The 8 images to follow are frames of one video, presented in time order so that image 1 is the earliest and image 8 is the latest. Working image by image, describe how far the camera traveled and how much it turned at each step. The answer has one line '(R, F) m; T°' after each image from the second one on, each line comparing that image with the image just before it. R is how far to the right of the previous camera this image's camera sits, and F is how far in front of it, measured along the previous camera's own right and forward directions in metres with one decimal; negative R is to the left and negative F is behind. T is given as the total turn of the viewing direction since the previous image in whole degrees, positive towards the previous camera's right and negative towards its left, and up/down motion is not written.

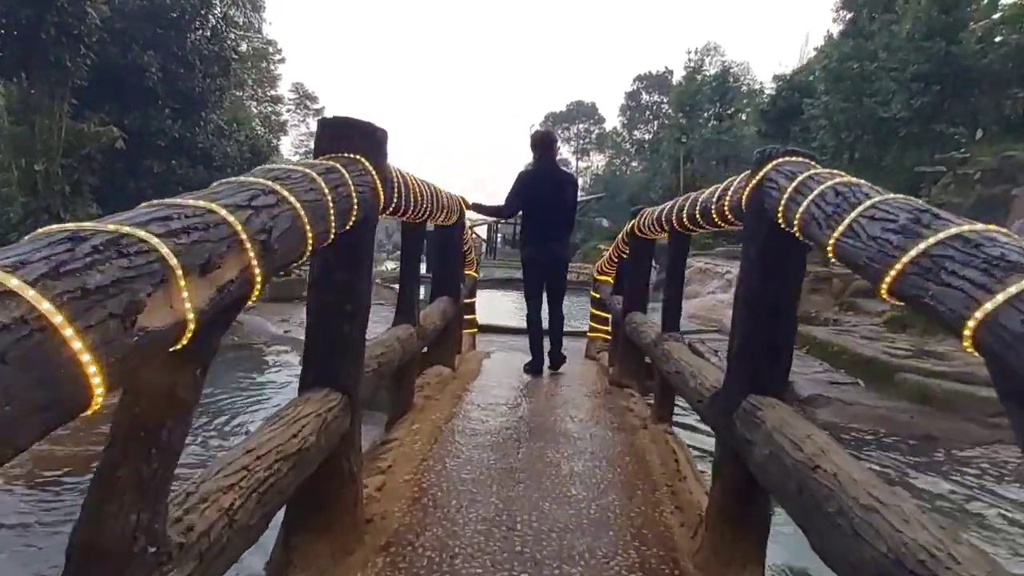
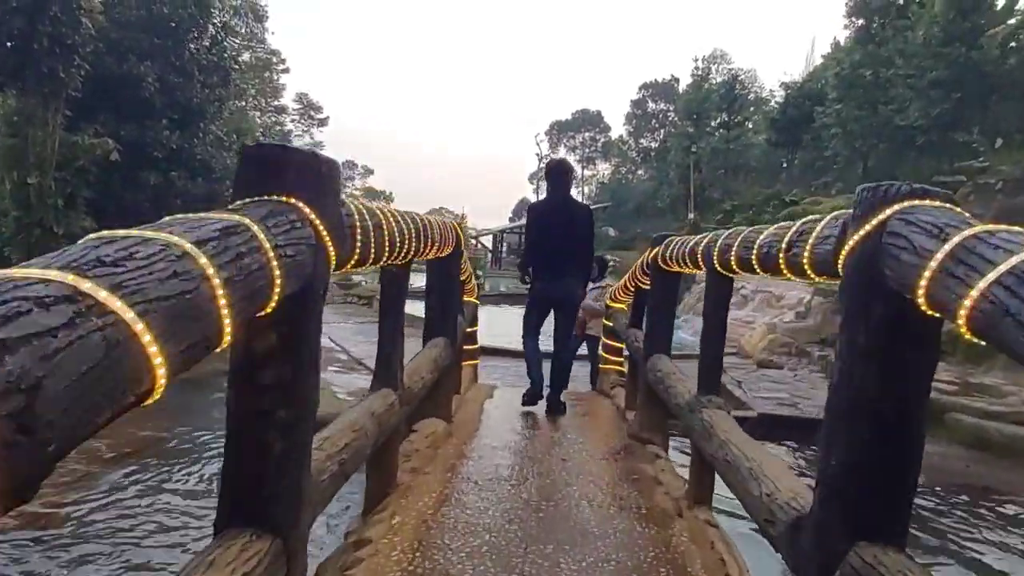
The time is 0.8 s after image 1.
(0.0, +0.6) m; 0°
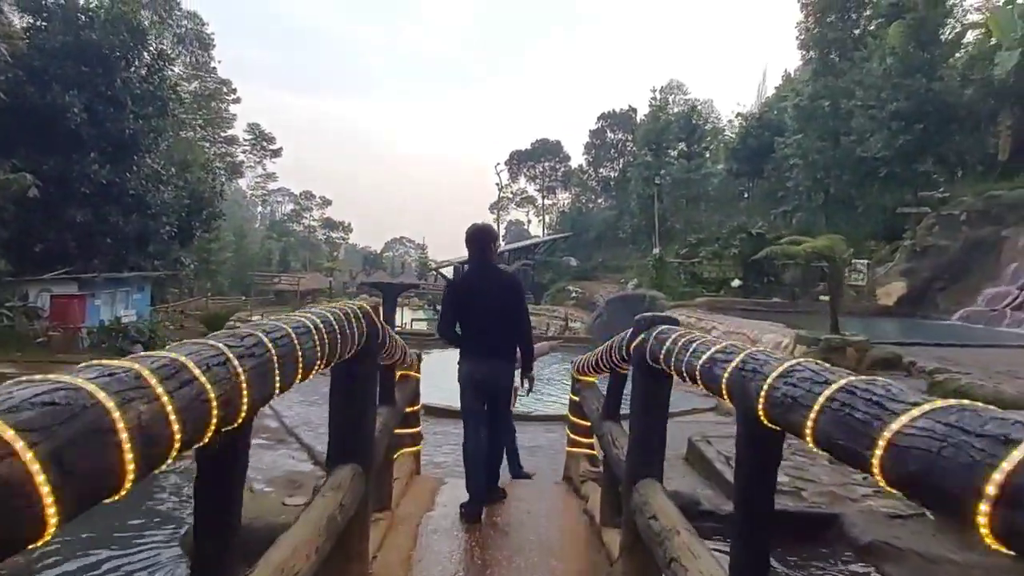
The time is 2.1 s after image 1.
(+0.1, +1.0) m; +3°
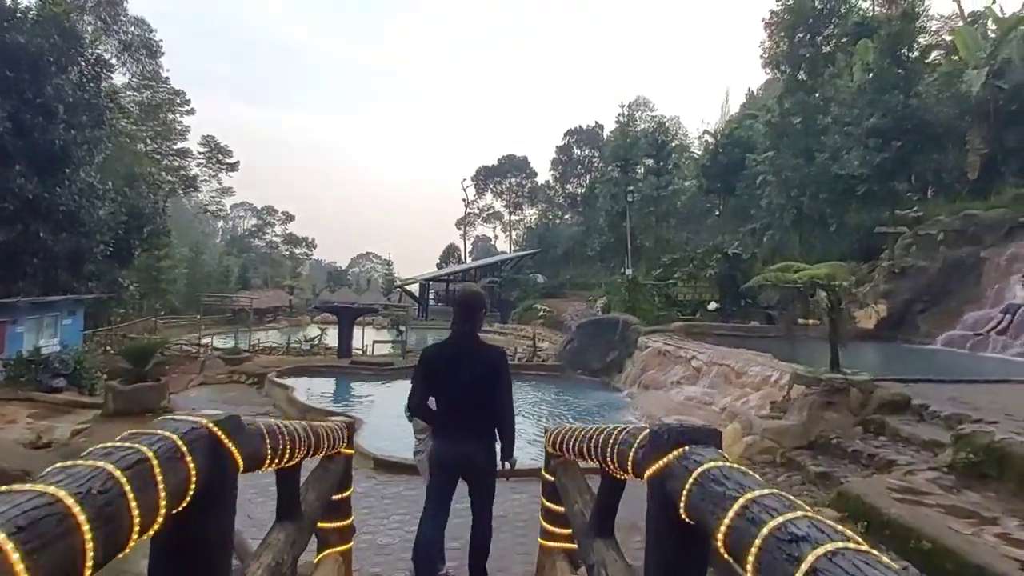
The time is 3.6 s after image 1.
(+0.1, +1.1) m; +3°
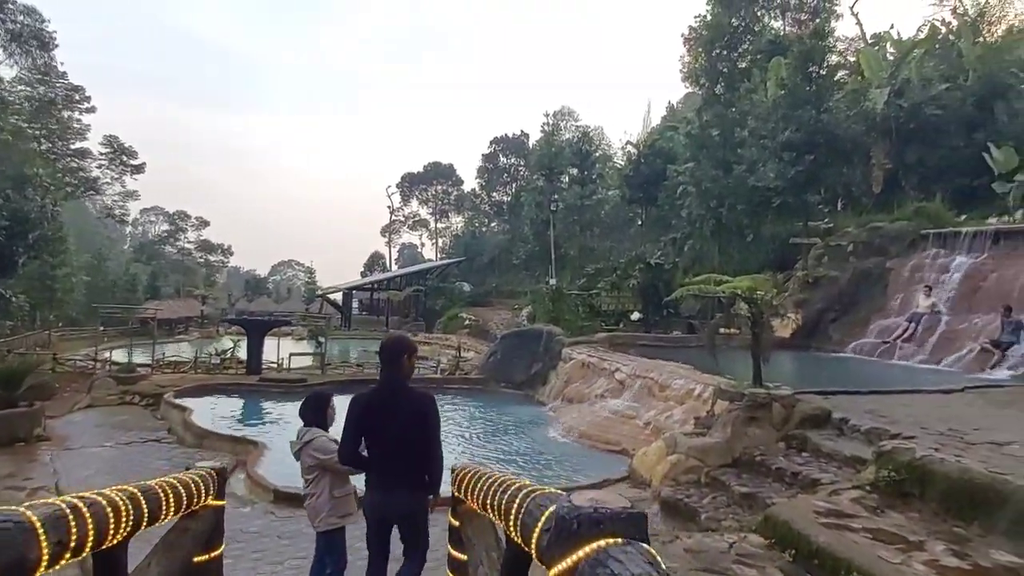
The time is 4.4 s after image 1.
(+0.1, +0.5) m; +6°
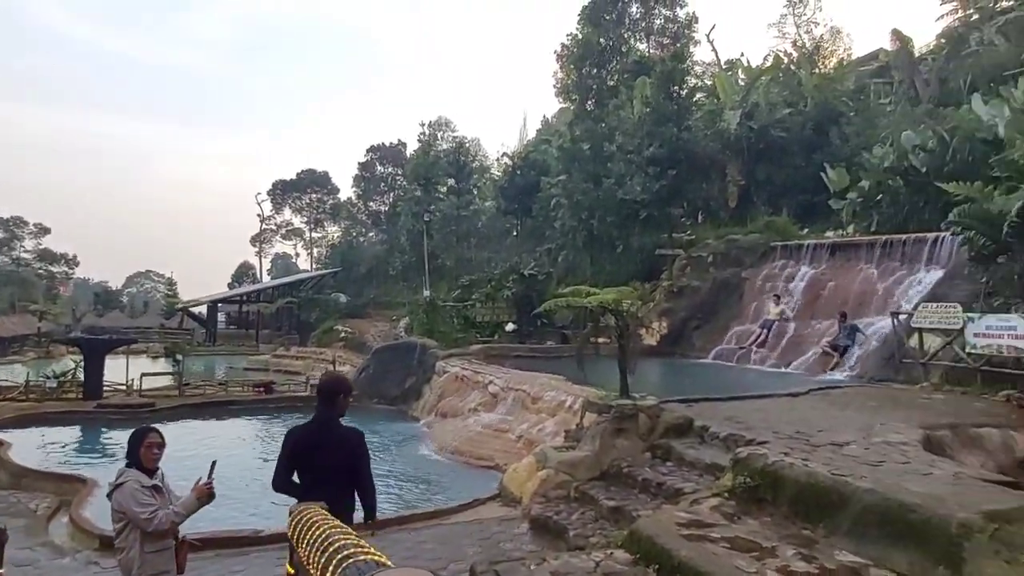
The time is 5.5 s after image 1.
(+0.2, +0.2) m; +10°
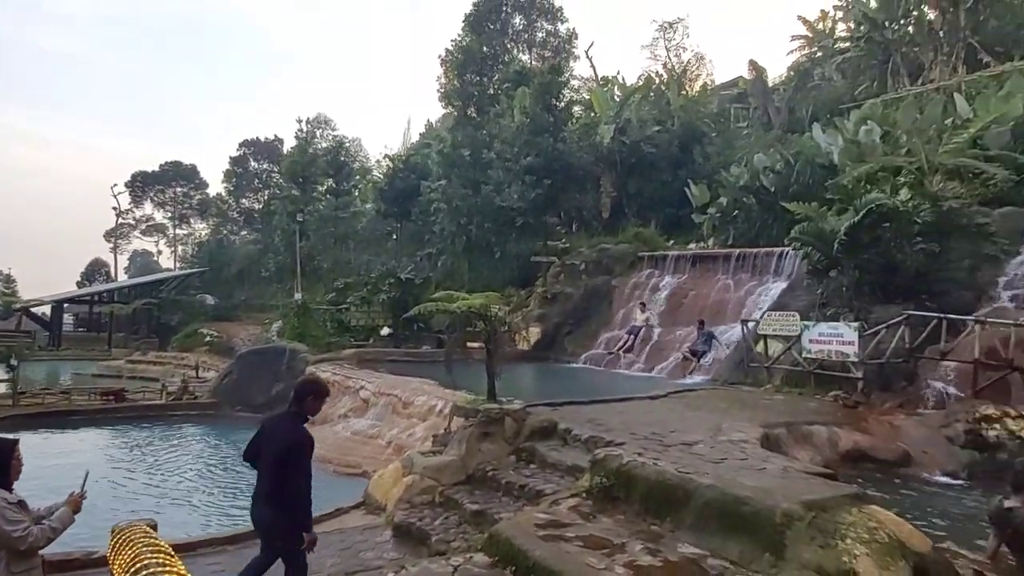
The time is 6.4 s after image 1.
(+0.1, 0.0) m; +10°
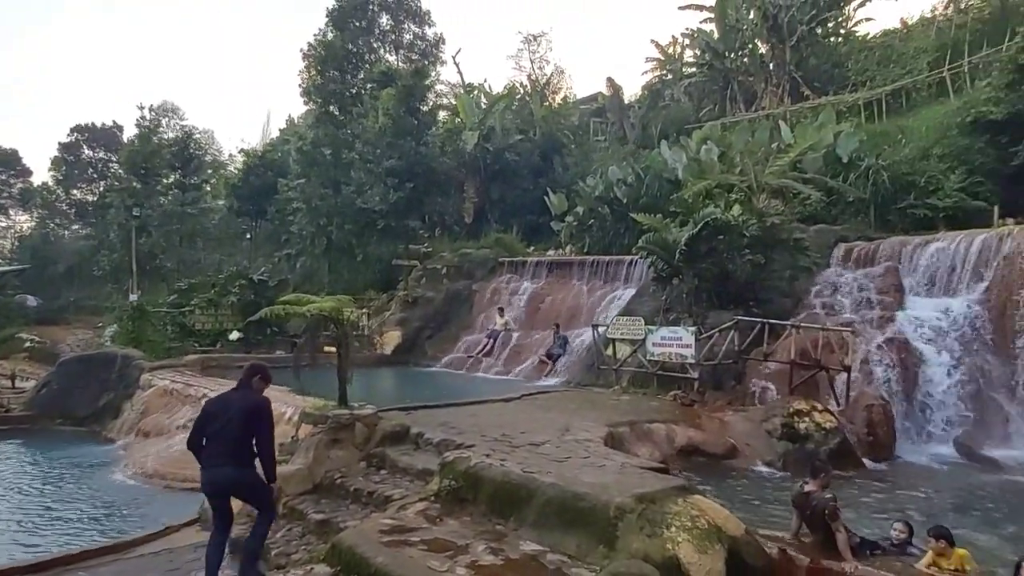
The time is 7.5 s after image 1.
(+0.1, 0.0) m; +11°
